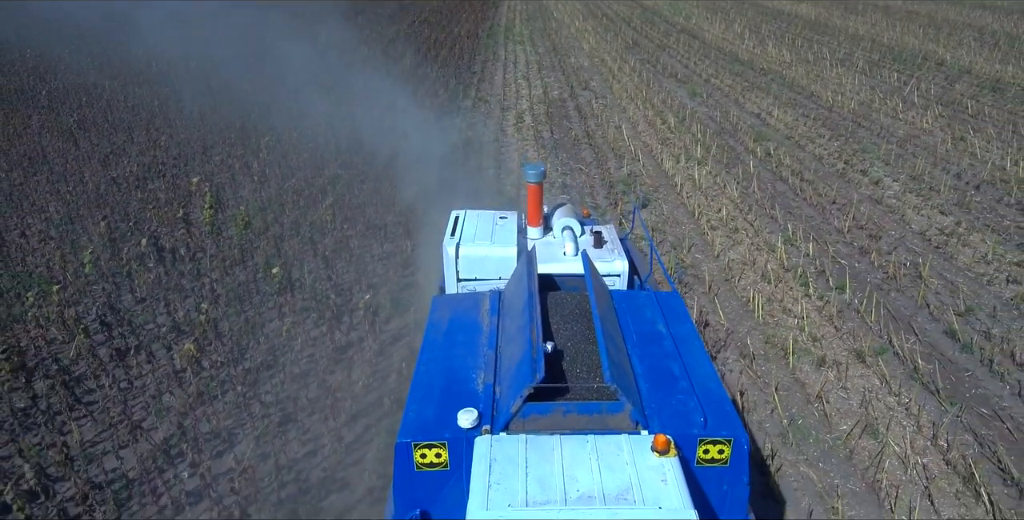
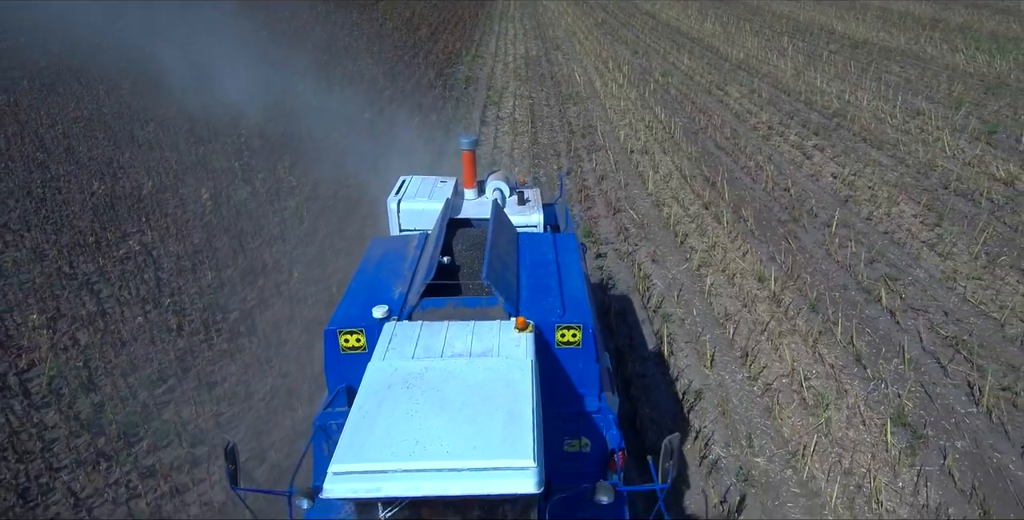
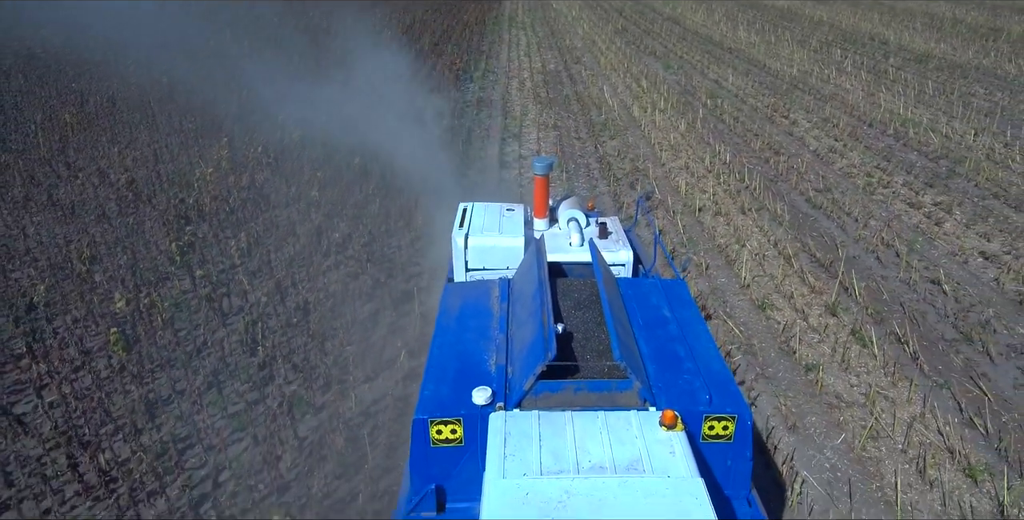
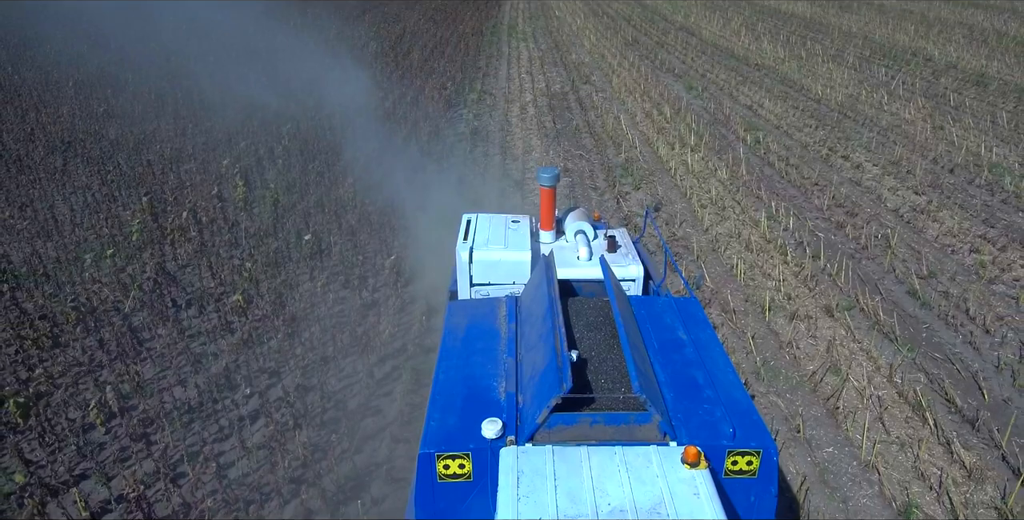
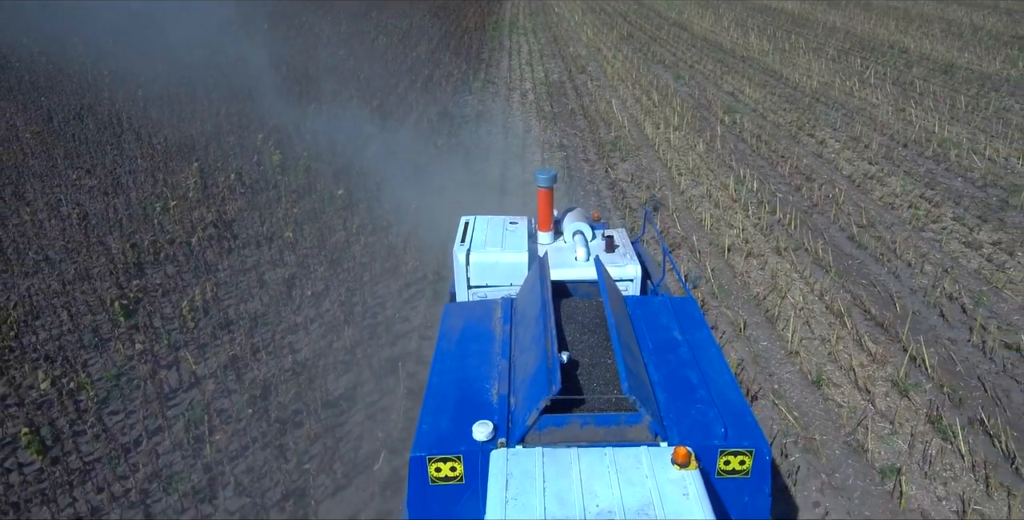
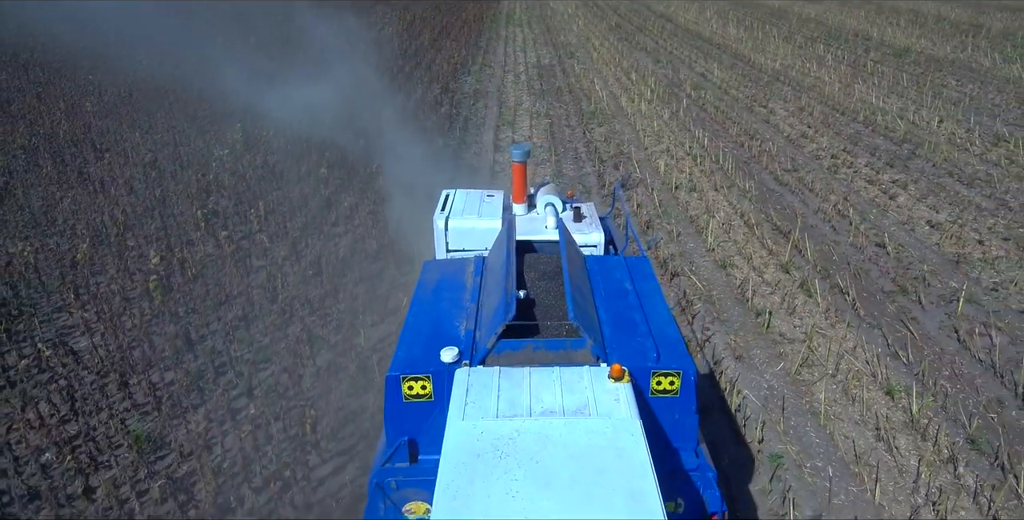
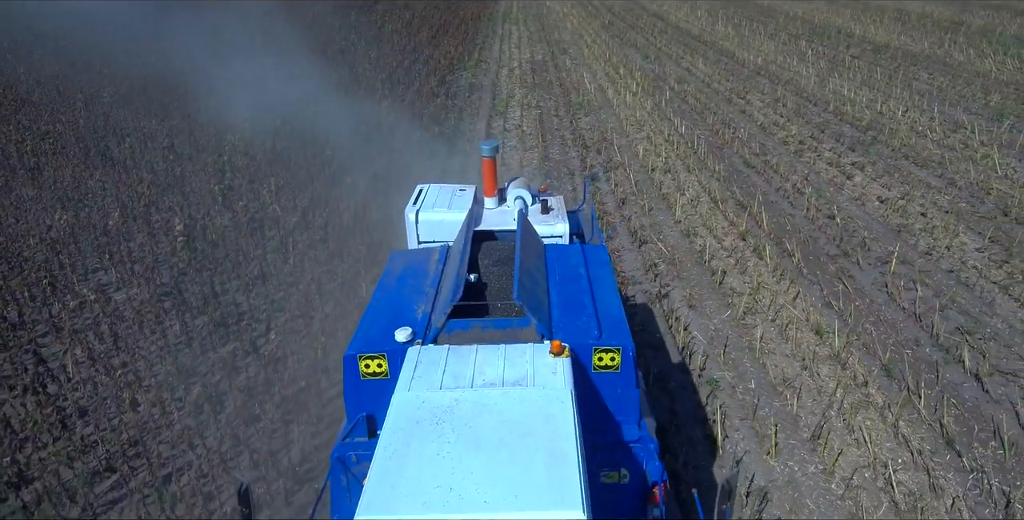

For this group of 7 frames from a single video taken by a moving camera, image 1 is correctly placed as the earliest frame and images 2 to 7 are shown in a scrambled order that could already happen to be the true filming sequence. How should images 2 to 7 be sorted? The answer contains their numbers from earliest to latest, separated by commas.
4, 5, 3, 6, 7, 2
